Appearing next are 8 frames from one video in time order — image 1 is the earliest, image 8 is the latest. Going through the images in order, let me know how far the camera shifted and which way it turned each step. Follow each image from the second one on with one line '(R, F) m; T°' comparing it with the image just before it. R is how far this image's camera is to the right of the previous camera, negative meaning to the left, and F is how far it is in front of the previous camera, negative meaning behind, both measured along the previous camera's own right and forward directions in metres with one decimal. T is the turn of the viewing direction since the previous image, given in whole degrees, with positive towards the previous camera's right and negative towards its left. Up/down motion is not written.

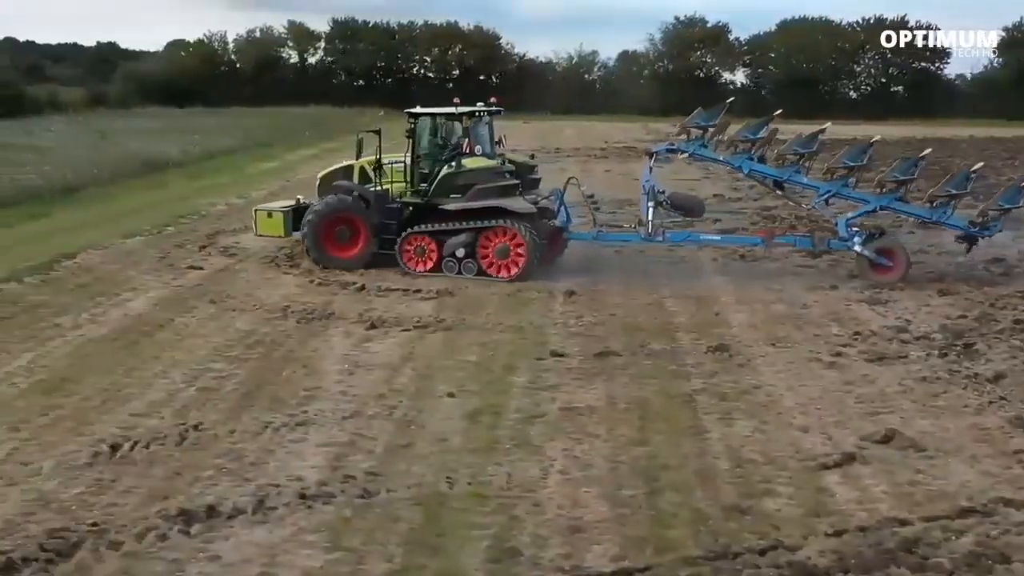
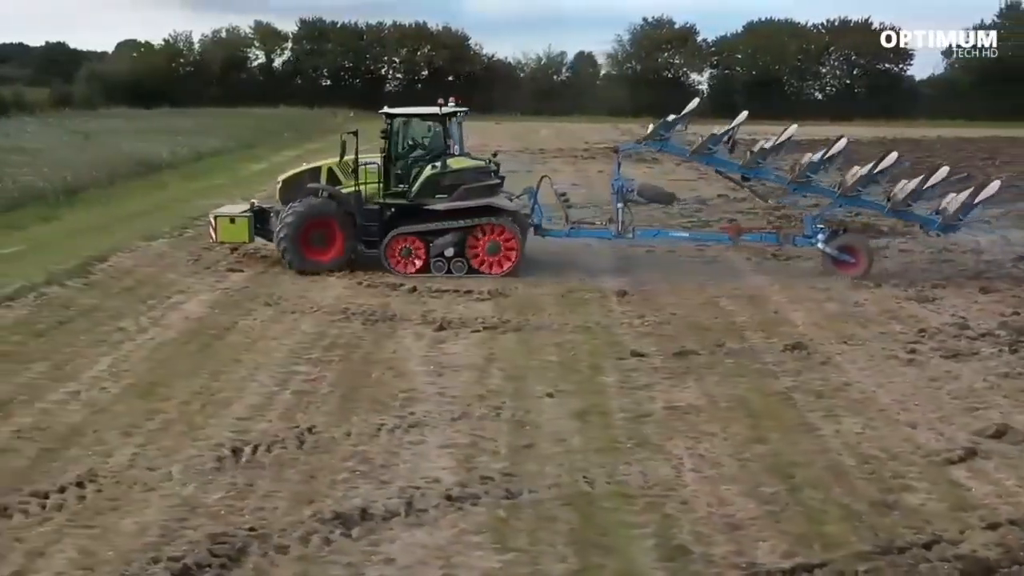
(-1.0, 0.0) m; +2°
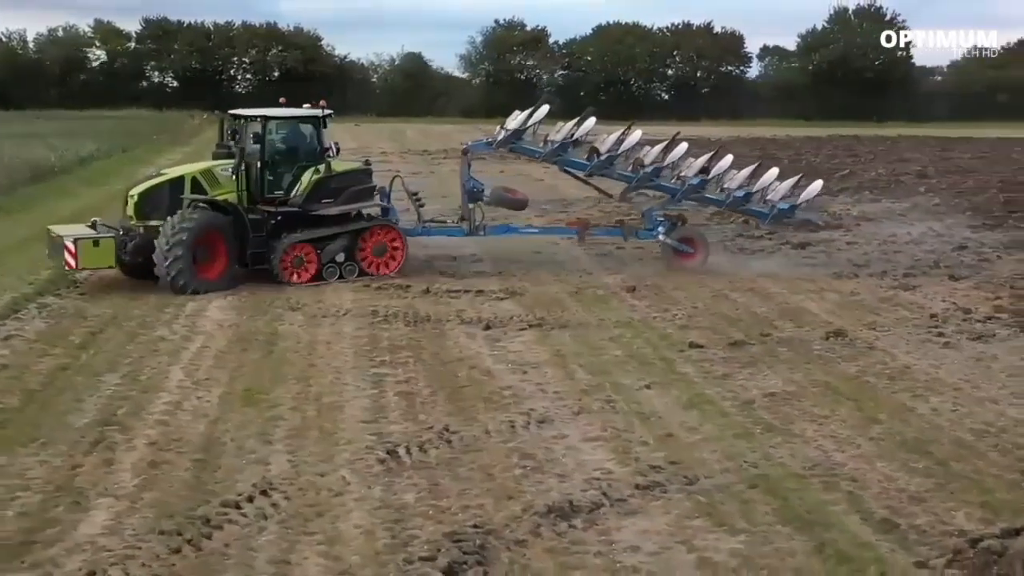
(-1.9, 0.0) m; +9°
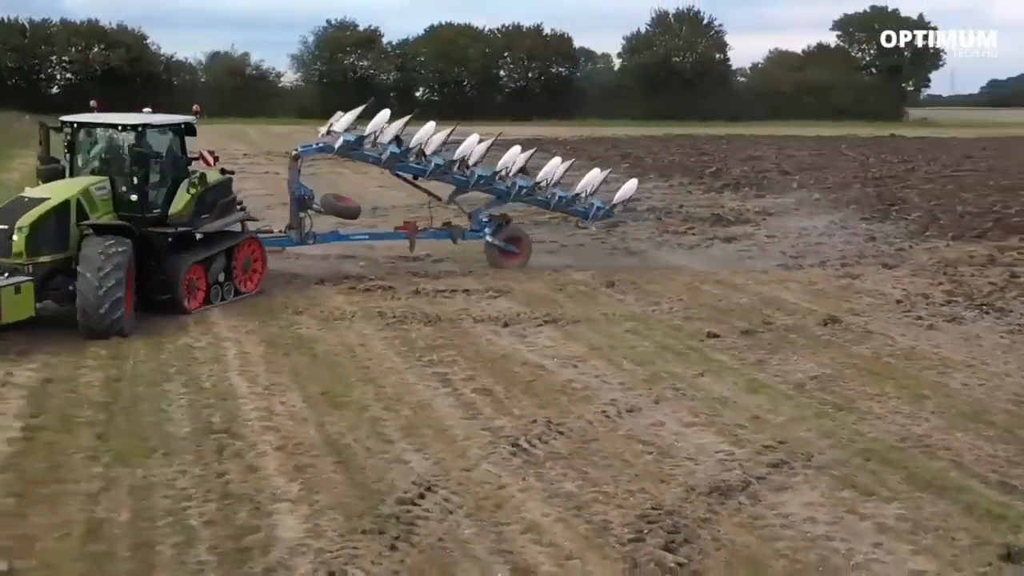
(-1.8, -0.1) m; +10°
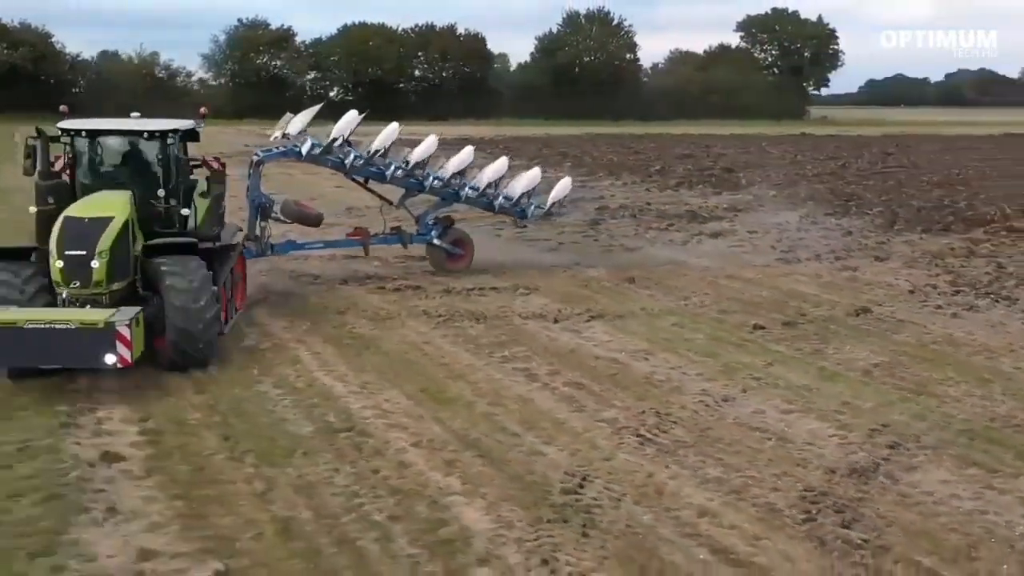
(-1.4, -0.1) m; +5°
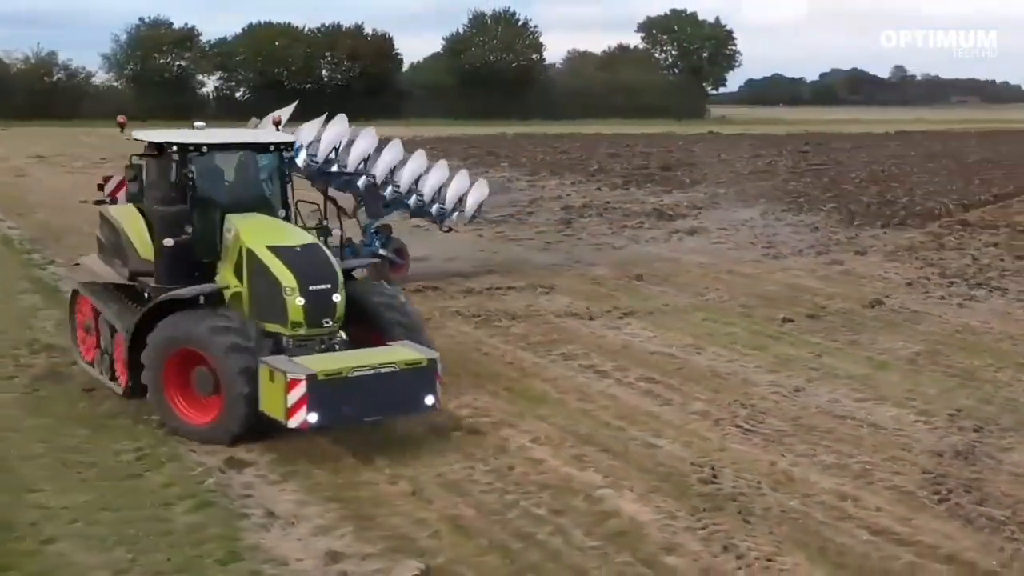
(-1.3, -0.1) m; +5°
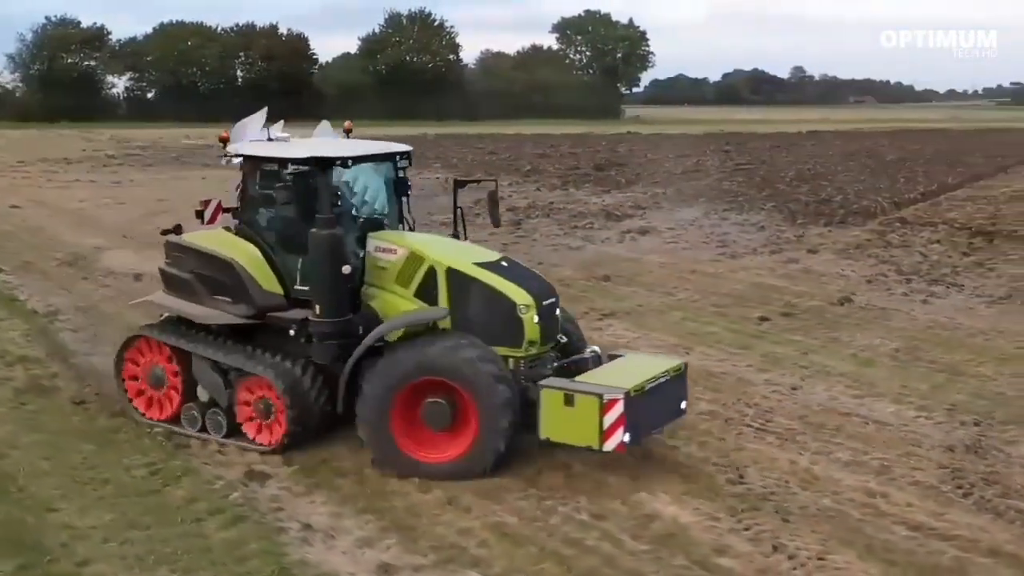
(-0.6, +0.1) m; +4°
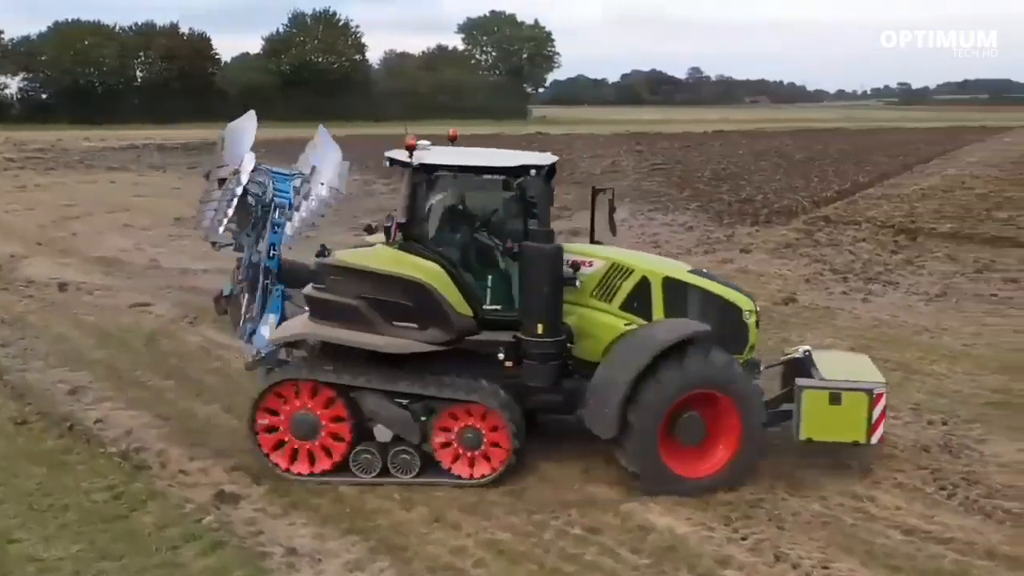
(-0.4, +0.2) m; +5°
